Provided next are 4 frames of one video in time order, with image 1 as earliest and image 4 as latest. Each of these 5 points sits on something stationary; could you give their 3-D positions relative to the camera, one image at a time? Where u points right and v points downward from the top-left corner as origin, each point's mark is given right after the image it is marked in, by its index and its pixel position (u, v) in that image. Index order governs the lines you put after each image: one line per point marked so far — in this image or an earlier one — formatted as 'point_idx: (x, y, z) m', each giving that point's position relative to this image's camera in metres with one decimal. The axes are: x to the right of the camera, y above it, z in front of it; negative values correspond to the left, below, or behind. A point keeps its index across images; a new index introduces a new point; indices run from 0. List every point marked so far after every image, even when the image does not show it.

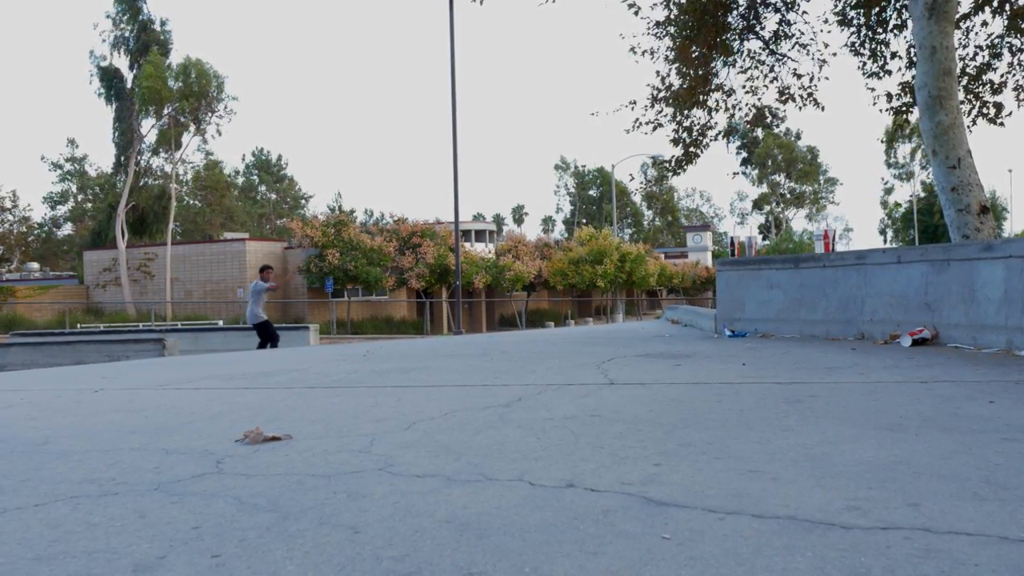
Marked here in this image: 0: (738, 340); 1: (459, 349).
0: (+3.5, -0.8, +13.5) m
1: (-0.8, -1.0, +14.3) m
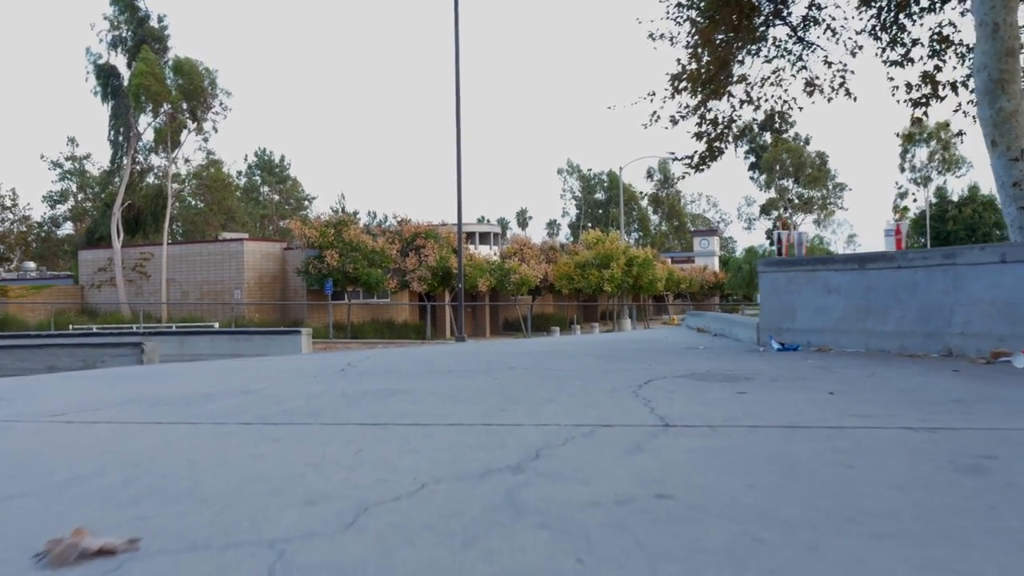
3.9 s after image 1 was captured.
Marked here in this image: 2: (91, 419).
0: (+3.6, -0.8, +11.2) m
1: (-0.7, -1.0, +12.0) m
2: (-3.0, -0.9, +6.5) m
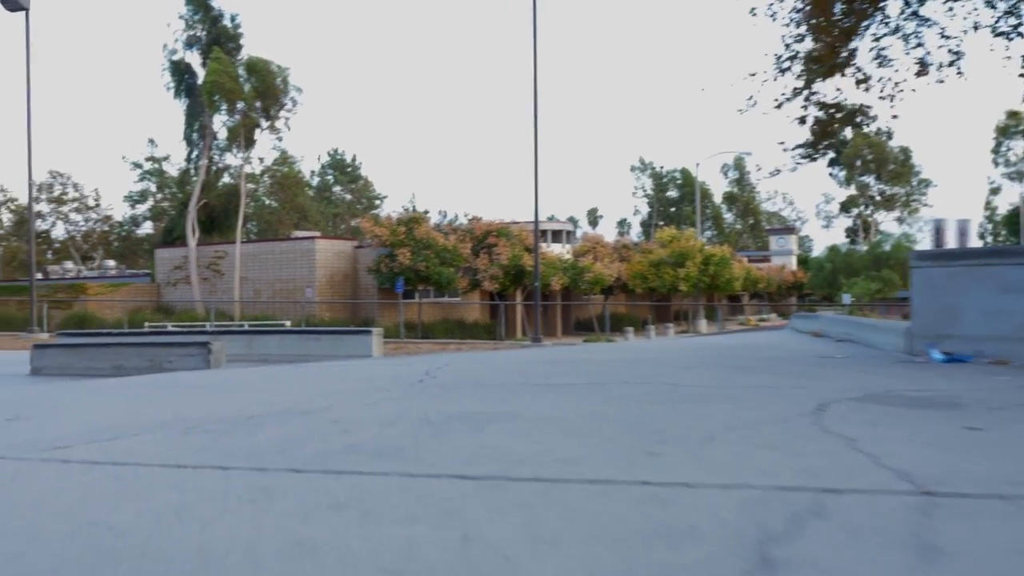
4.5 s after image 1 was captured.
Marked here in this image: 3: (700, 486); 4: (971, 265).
0: (+4.7, -0.8, +9.1) m
1: (+0.5, -1.0, +10.2) m
2: (-2.2, -0.9, +4.9) m
3: (+0.8, -0.8, +4.0) m
4: (+5.1, +0.3, +10.1) m
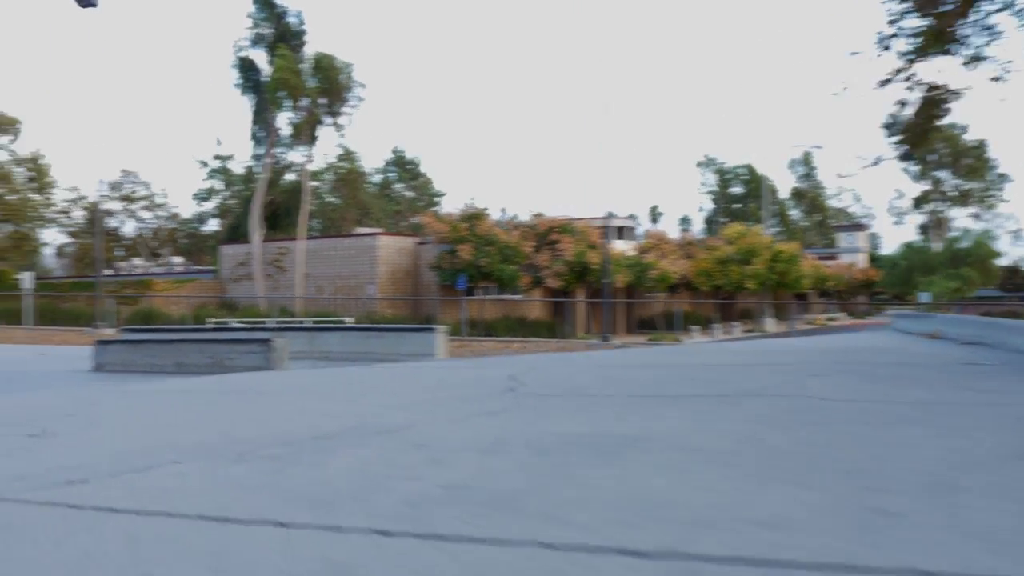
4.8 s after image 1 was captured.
0: (+5.6, -0.8, +7.4) m
1: (+1.5, -0.9, +8.8) m
2: (-1.6, -0.9, +3.7) m
3: (+1.4, -0.8, +2.6) m
4: (+6.1, +0.3, +8.4) m
